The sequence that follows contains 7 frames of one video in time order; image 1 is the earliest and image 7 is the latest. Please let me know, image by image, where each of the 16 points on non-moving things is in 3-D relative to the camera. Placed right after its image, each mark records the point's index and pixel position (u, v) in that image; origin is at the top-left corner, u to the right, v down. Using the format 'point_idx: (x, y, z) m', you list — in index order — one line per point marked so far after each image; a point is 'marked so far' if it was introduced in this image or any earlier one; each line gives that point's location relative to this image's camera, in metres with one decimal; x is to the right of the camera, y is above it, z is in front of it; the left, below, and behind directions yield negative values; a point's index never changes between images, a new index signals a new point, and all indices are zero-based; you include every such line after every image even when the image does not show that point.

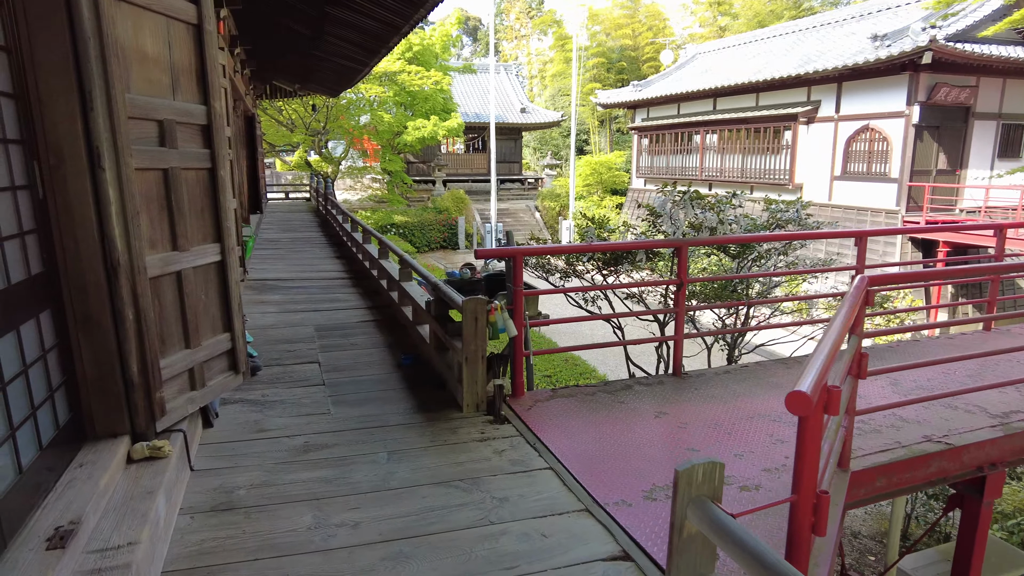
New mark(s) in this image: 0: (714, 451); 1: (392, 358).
0: (+0.8, -0.7, +2.6) m
1: (-0.7, -0.4, +3.8) m
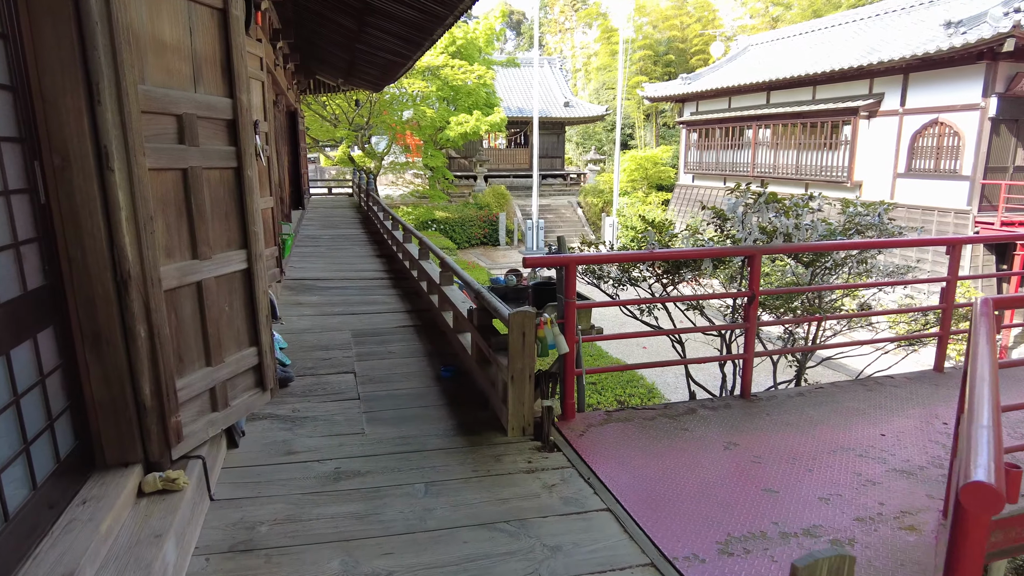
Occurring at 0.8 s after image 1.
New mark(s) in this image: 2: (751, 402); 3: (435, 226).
0: (+1.0, -0.7, +2.3) m
1: (-0.4, -0.4, +3.6) m
2: (+1.1, -0.5, +3.1) m
3: (-2.3, +1.9, +19.3) m
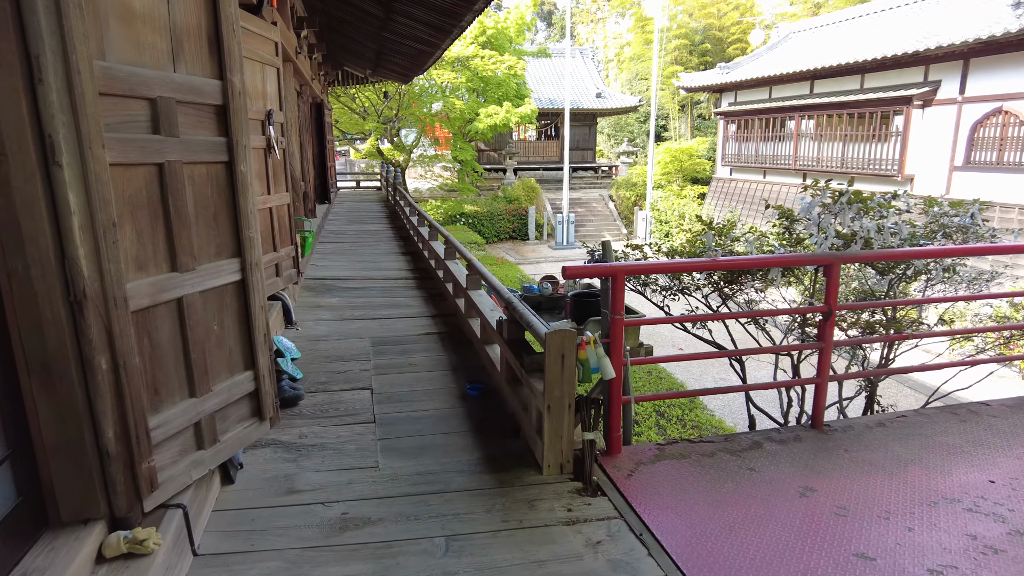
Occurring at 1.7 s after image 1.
0: (+1.1, -0.8, +1.9) m
1: (-0.3, -0.5, +3.2) m
2: (+1.3, -0.6, +2.7) m
3: (-1.4, +2.0, +19.0) m
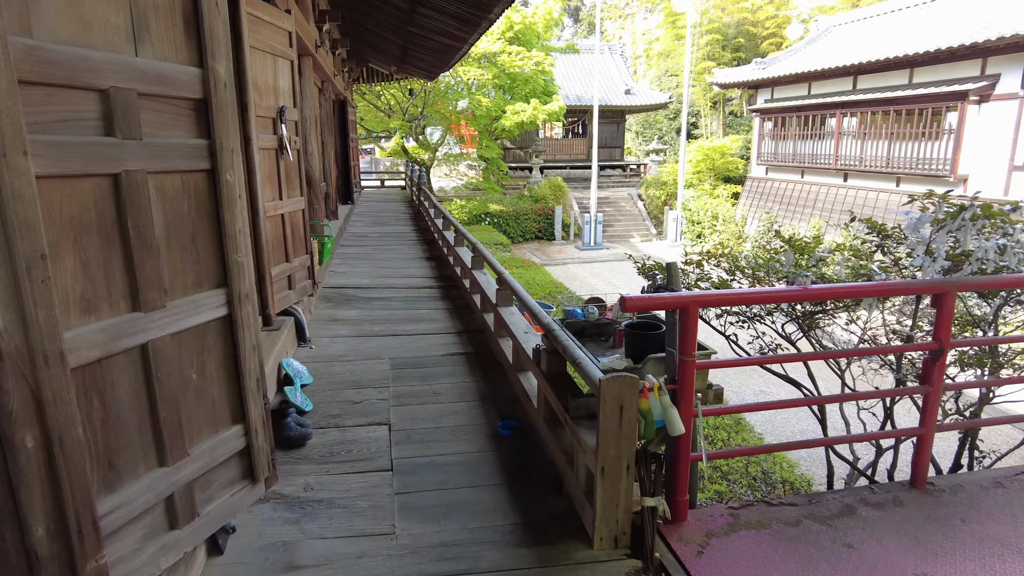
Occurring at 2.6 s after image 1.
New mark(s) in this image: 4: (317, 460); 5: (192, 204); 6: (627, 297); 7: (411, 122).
0: (+1.2, -0.9, +1.4) m
1: (-0.1, -0.6, +2.8) m
2: (+1.4, -0.7, +2.2) m
3: (-0.7, +2.0, +18.6) m
4: (-0.7, -0.6, +2.4) m
5: (-0.8, +0.2, +1.5) m
6: (+0.3, 0.0, +1.8) m
7: (-2.5, +4.1, +16.1) m
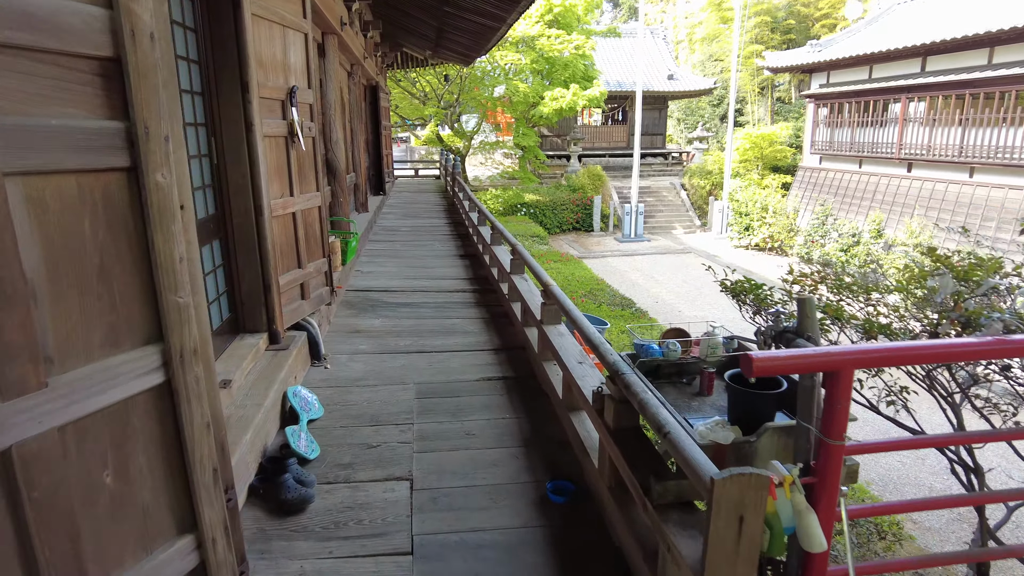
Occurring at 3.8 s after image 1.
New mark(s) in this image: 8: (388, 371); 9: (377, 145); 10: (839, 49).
0: (+1.3, -1.0, +0.8) m
1: (+0.1, -0.6, +2.3) m
2: (+1.6, -0.8, +1.6) m
3: (+0.4, +2.2, +18.0) m
4: (-0.6, -0.7, +1.9) m
5: (-0.6, +0.1, +1.0) m
6: (+0.5, -0.1, +1.2) m
7: (-1.6, +4.3, +15.6) m
8: (-0.6, -0.4, +3.2) m
9: (-2.0, +2.1, +9.7) m
10: (+7.6, +5.6, +15.2) m
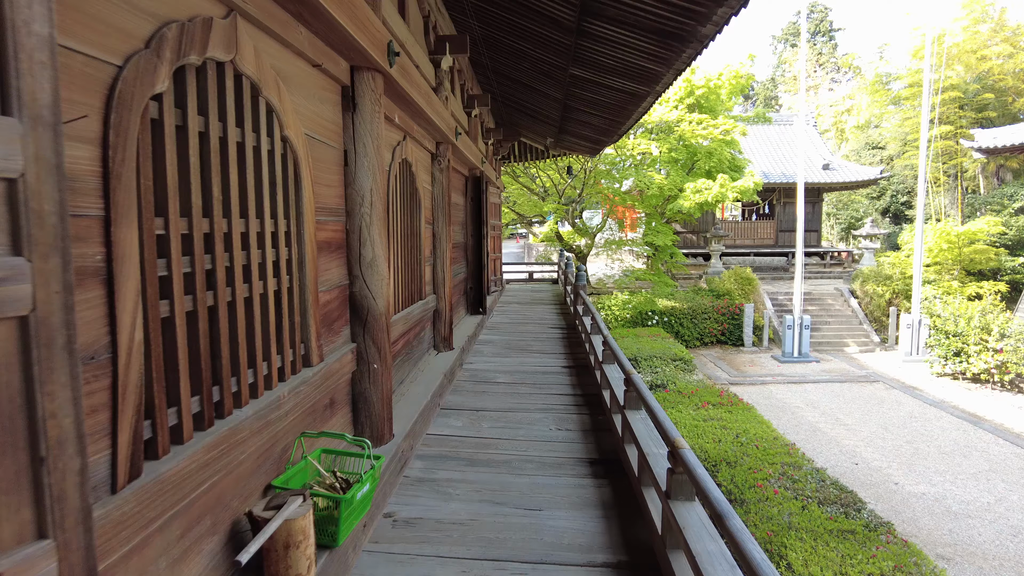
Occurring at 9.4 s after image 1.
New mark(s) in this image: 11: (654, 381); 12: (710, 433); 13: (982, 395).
0: (+1.2, -1.5, -2.2) m
1: (+0.2, -1.3, -0.5) m
2: (+1.6, -1.4, -1.5) m
3: (+3.4, -0.7, +15.2) m
4: (-0.5, -1.3, -0.7) m
5: (-0.6, -0.3, -1.5) m
6: (+0.5, -0.6, -1.5) m
7: (+1.2, +1.7, +13.4) m
8: (-0.3, -1.2, +0.6) m
9: (-0.4, +0.4, +7.5) m
10: (+10.2, +2.9, +11.5) m
11: (+2.1, -1.4, +9.5) m
12: (+2.2, -1.6, +7.2) m
13: (+8.4, -1.9, +11.6) m
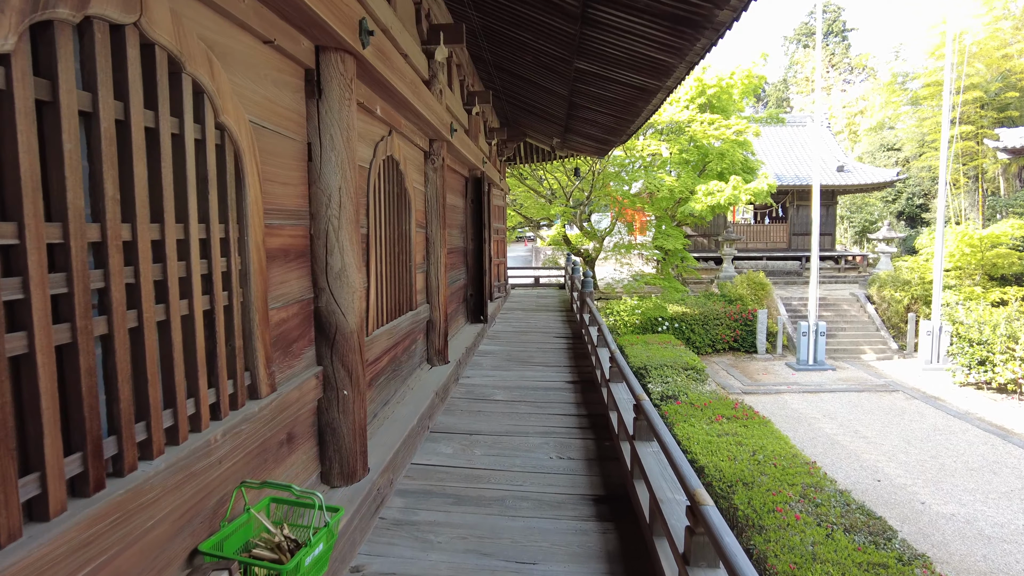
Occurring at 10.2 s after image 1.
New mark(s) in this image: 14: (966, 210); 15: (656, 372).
0: (+1.1, -1.5, -2.6) m
1: (+0.2, -1.3, -0.9) m
2: (+1.5, -1.4, -1.9) m
3: (+3.6, -0.8, +14.7) m
4: (-0.5, -1.3, -1.1) m
5: (-0.7, -0.4, -1.9) m
6: (+0.4, -0.7, -1.9) m
7: (+1.3, +1.6, +13.0) m
8: (-0.3, -1.2, +0.2) m
9: (-0.4, +0.4, +7.1) m
10: (+10.3, +2.8, +11.0) m
11: (+2.1, -1.5, +9.0) m
12: (+2.2, -1.7, +6.8) m
13: (+8.4, -2.0, +11.1) m
14: (+13.7, +2.3, +19.6) m
15: (+2.2, -1.3, +9.9) m
